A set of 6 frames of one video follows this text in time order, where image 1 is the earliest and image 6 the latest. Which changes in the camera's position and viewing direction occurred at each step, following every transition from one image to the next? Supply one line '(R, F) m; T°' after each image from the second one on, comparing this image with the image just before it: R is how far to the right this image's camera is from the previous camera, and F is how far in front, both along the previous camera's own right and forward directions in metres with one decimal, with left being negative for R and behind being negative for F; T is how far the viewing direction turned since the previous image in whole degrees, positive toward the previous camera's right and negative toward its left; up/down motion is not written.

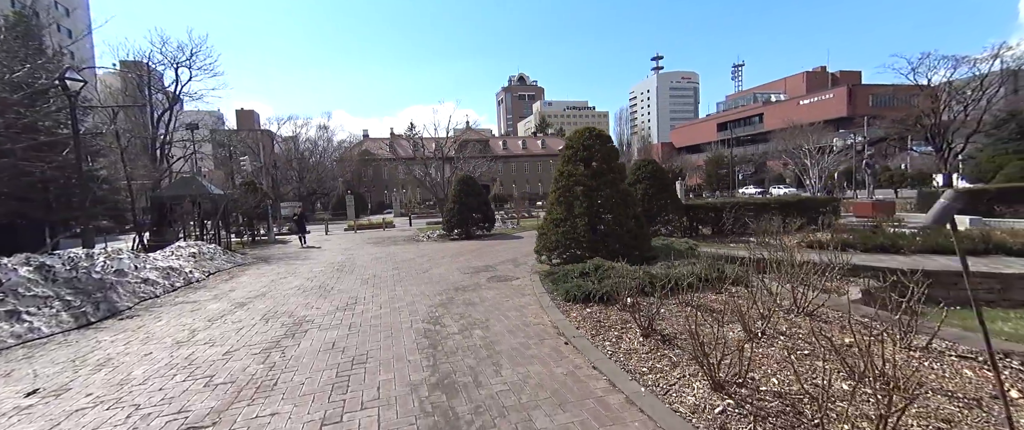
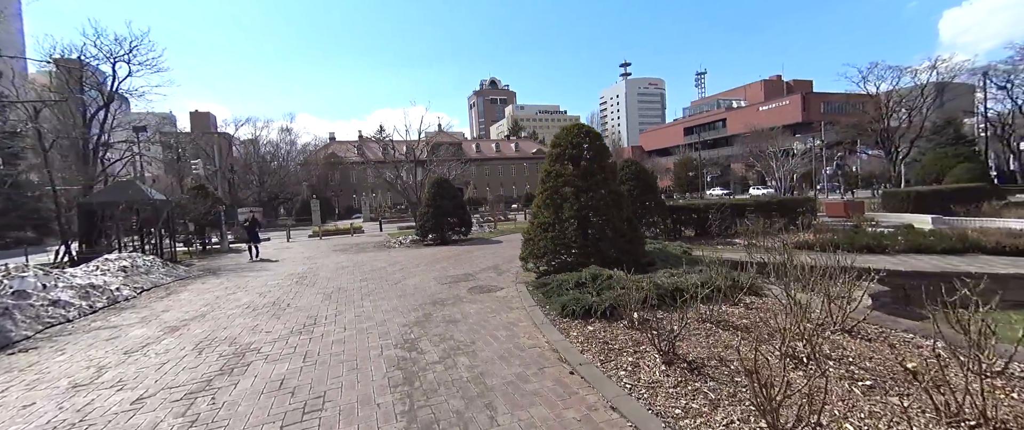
(-0.2, +0.7) m; +4°
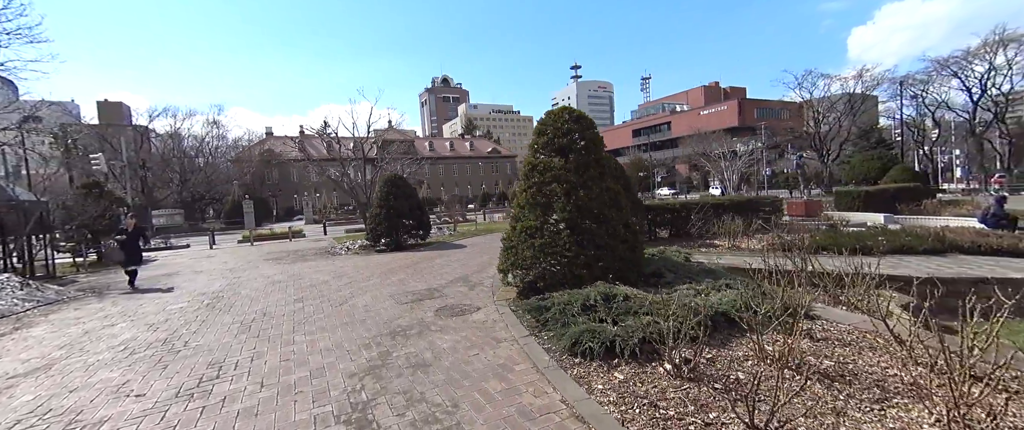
(-0.3, +1.3) m; +7°
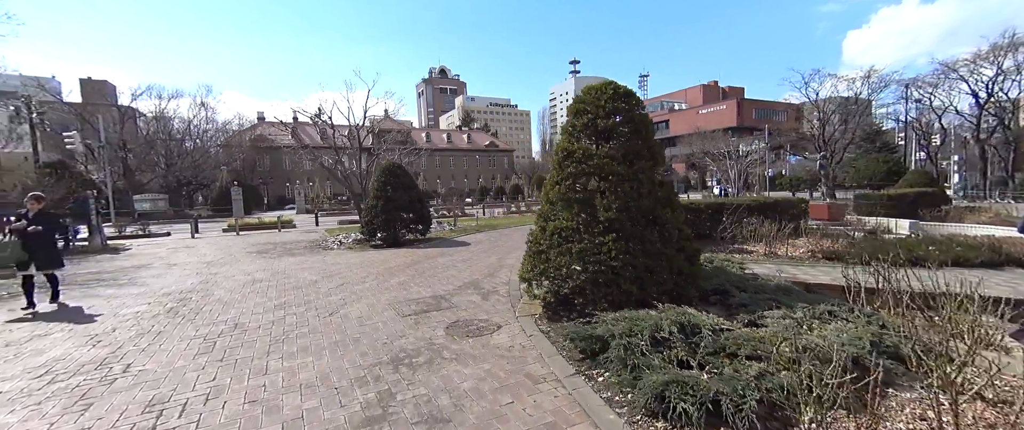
(-0.4, +1.0) m; +1°
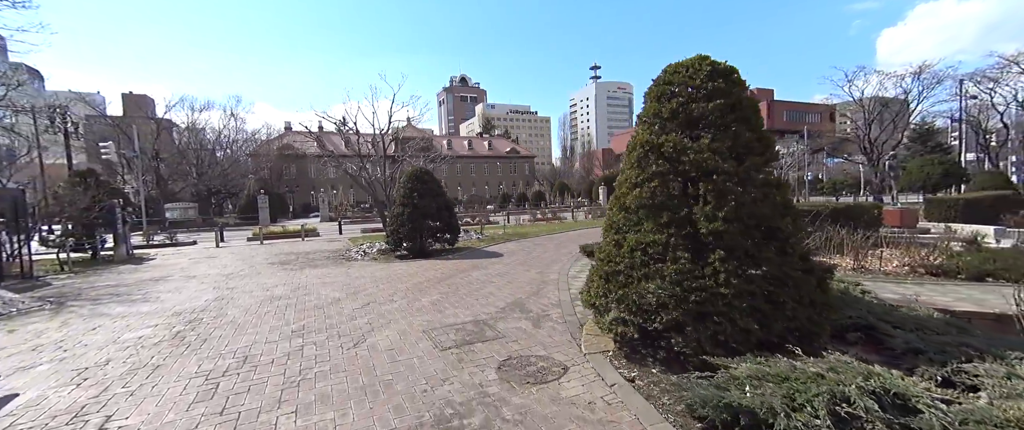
(-0.4, +0.9) m; -3°
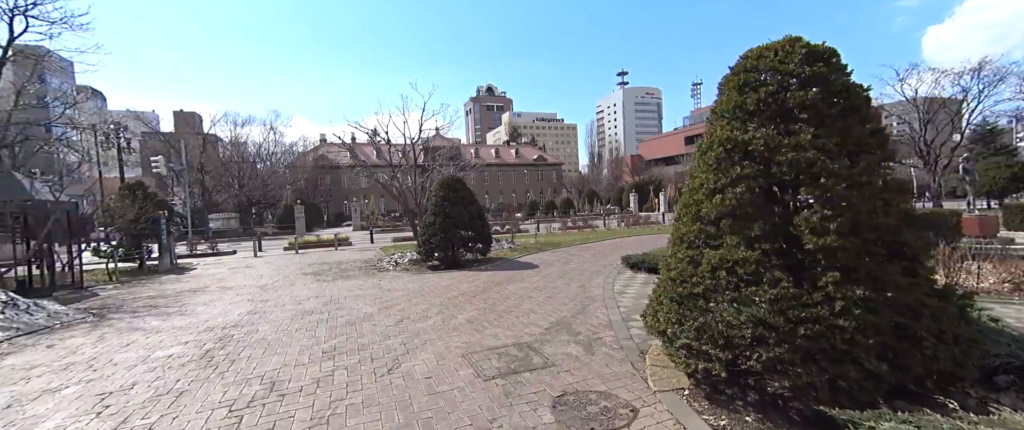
(-0.2, +0.5) m; -4°
